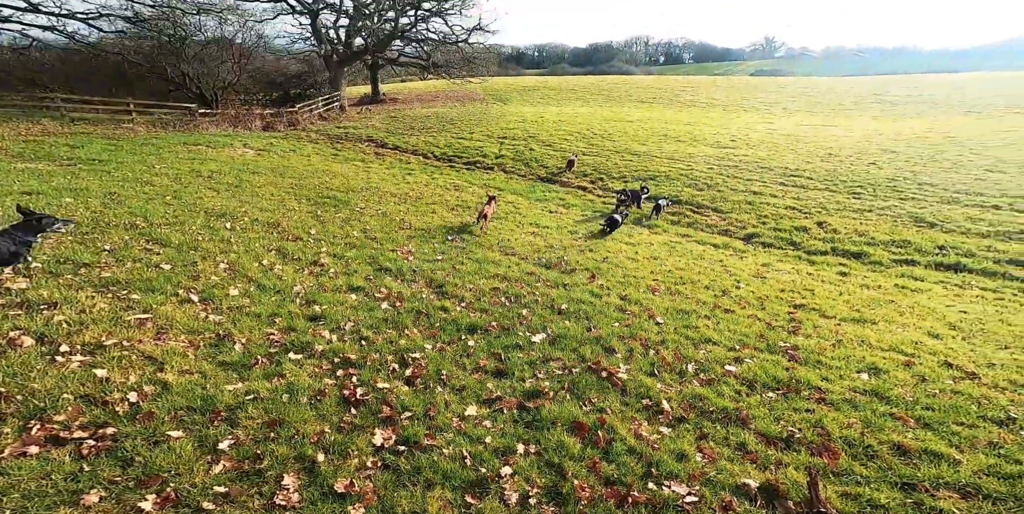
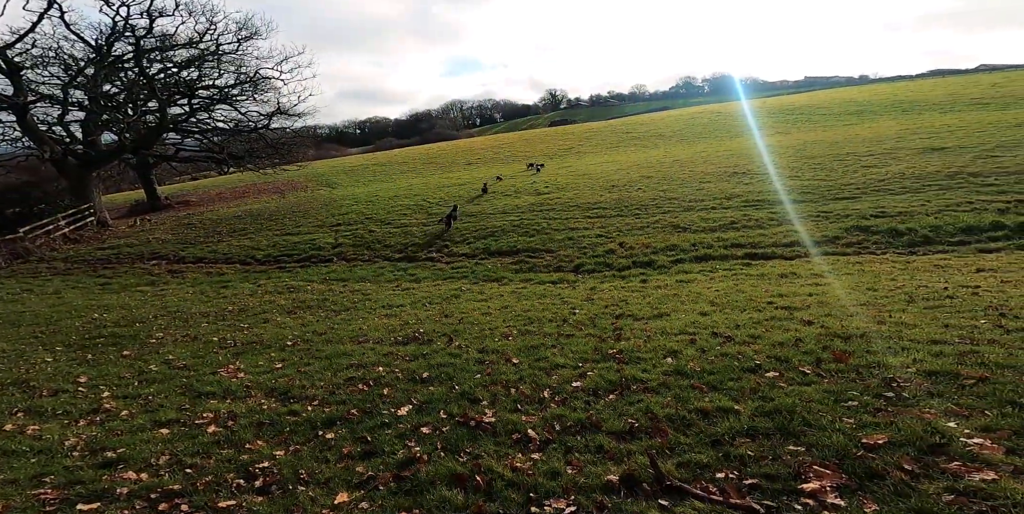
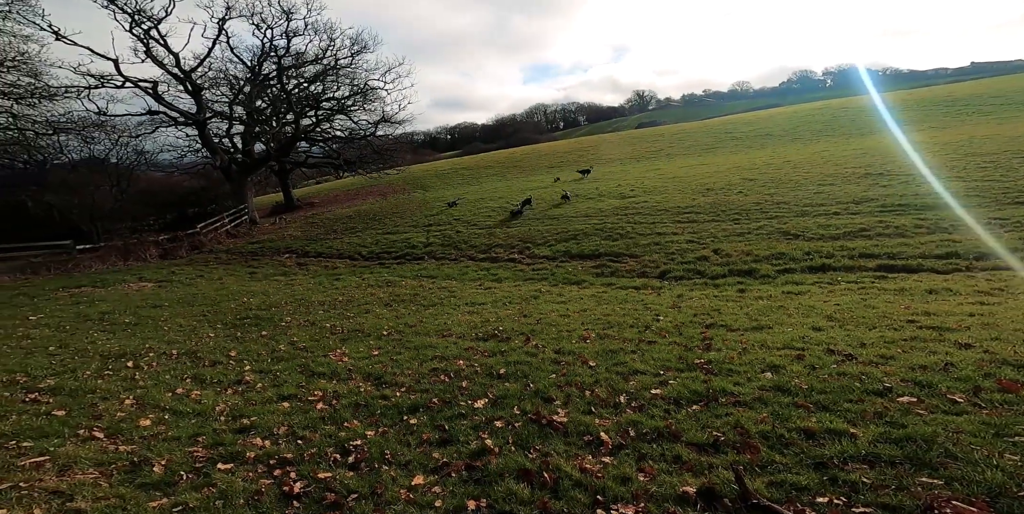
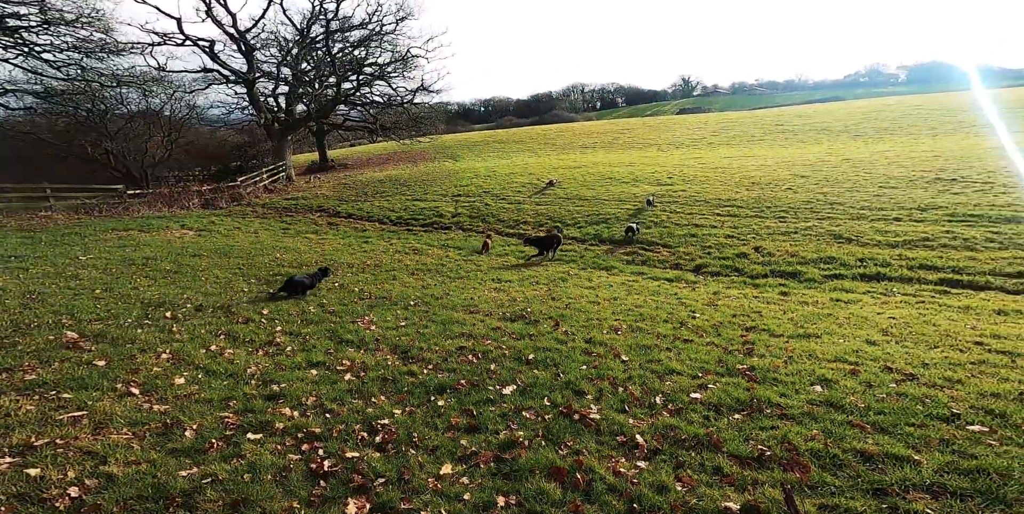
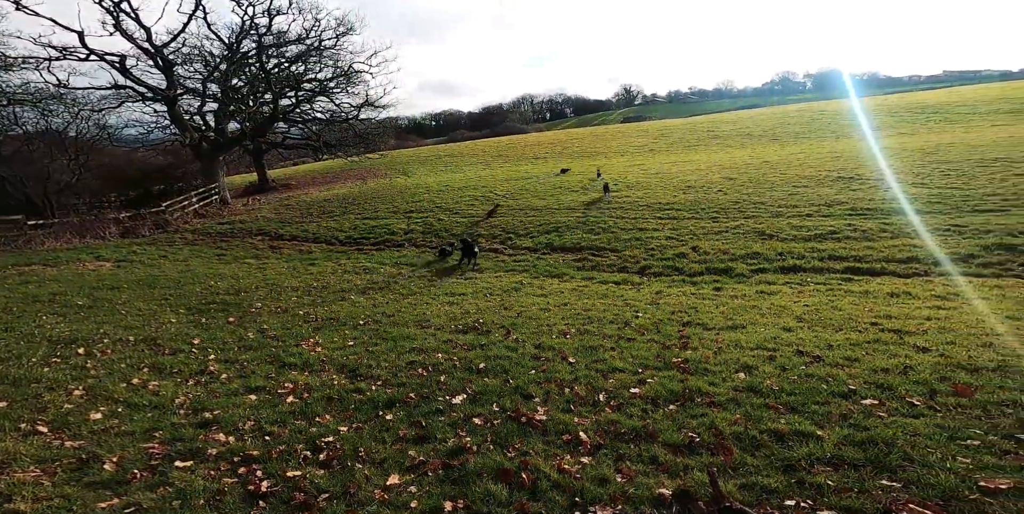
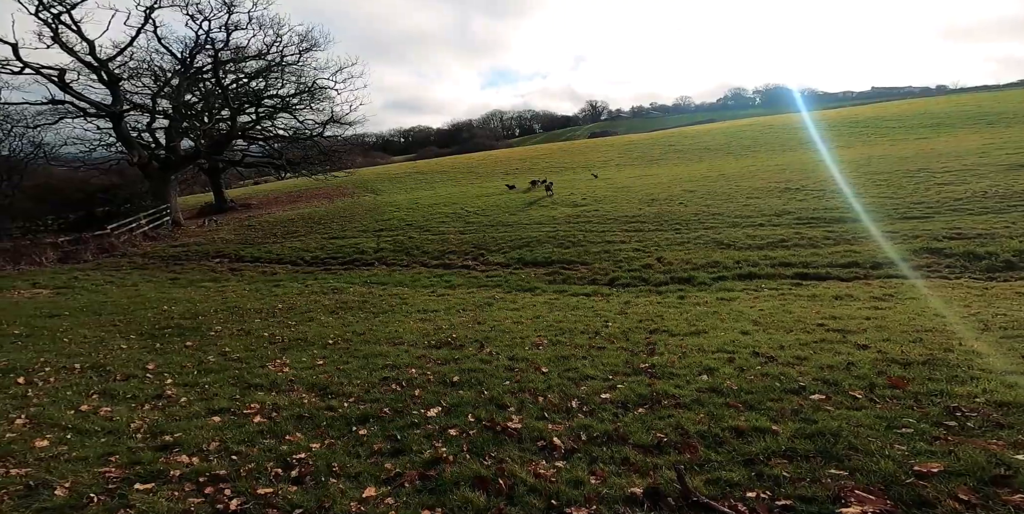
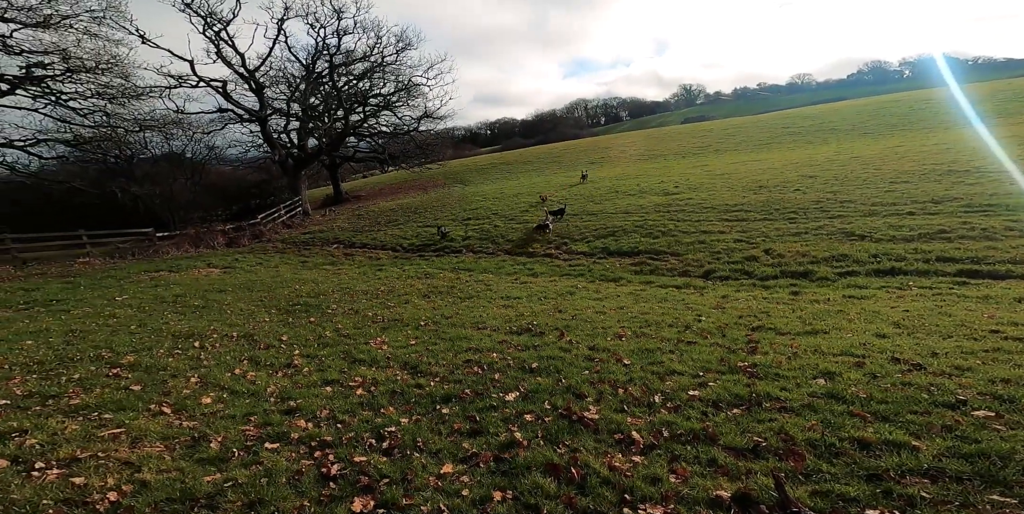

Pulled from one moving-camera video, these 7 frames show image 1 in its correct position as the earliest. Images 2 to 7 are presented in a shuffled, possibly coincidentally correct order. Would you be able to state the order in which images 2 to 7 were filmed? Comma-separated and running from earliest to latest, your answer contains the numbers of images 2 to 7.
4, 5, 2, 6, 3, 7
